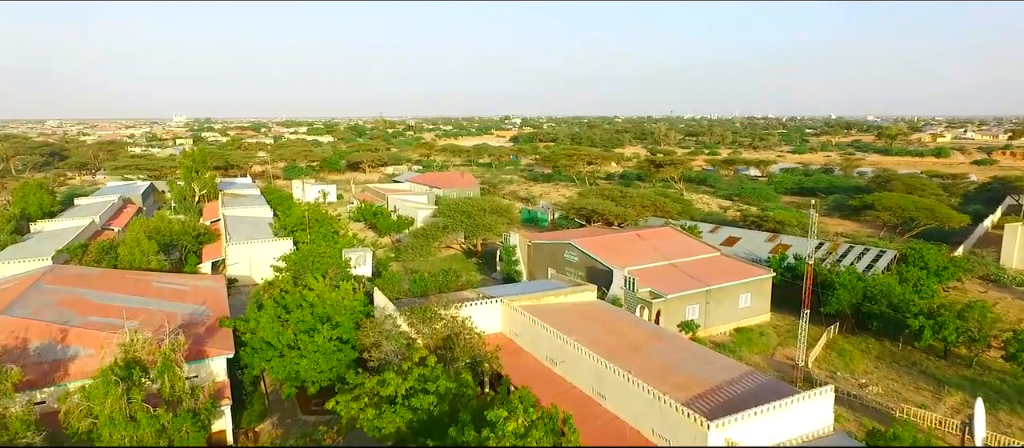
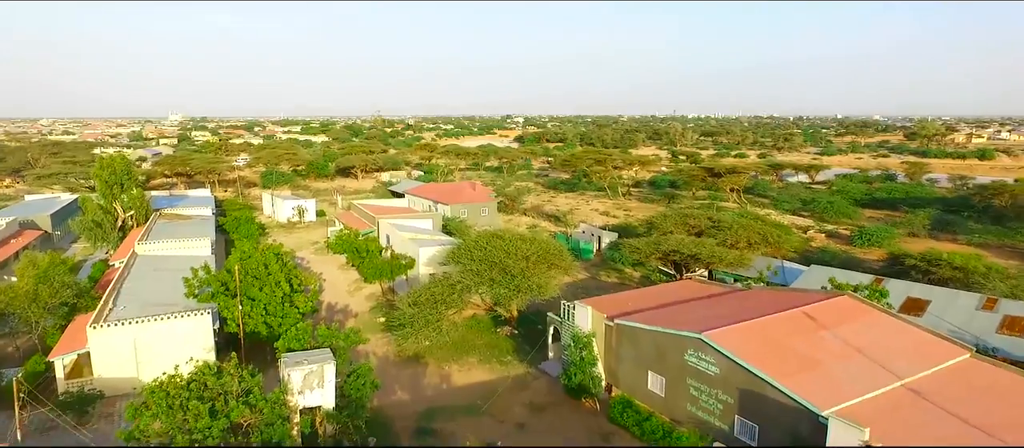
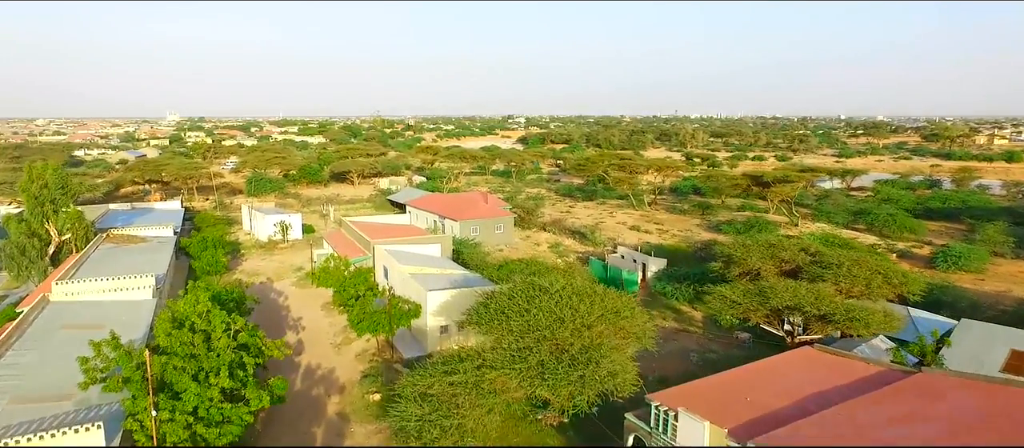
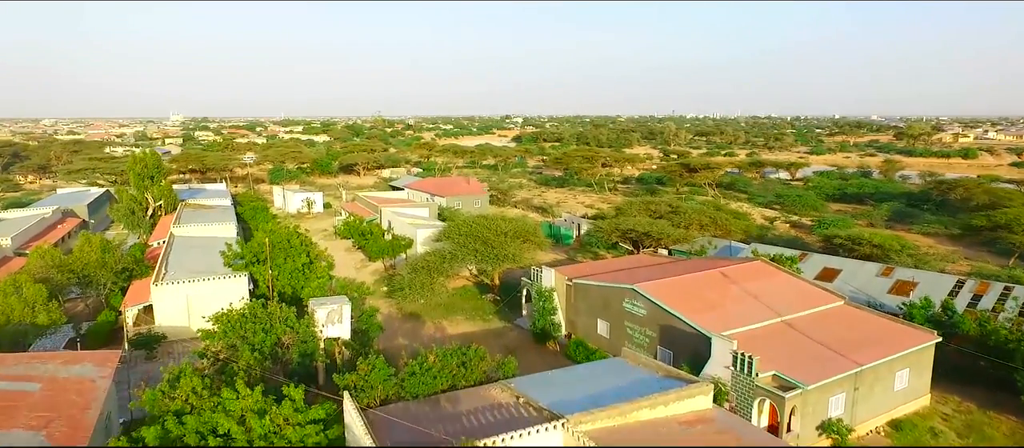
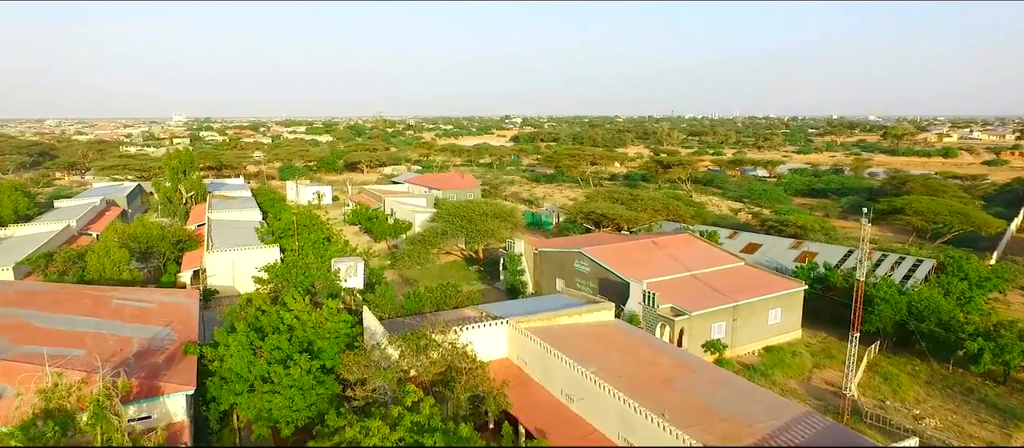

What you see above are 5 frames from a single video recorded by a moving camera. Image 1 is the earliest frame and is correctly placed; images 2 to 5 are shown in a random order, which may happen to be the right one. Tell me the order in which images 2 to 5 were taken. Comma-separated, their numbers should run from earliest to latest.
5, 4, 2, 3
